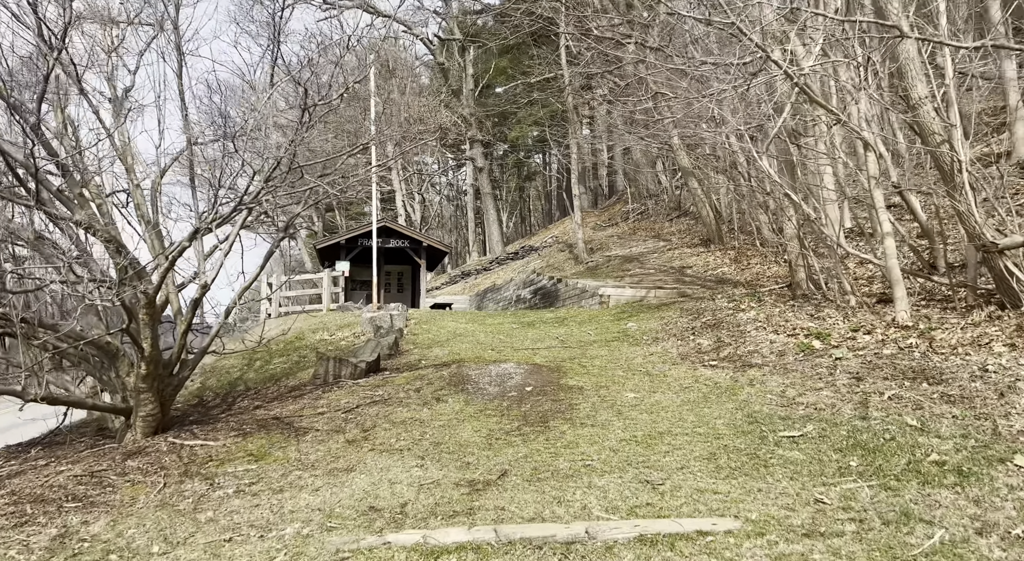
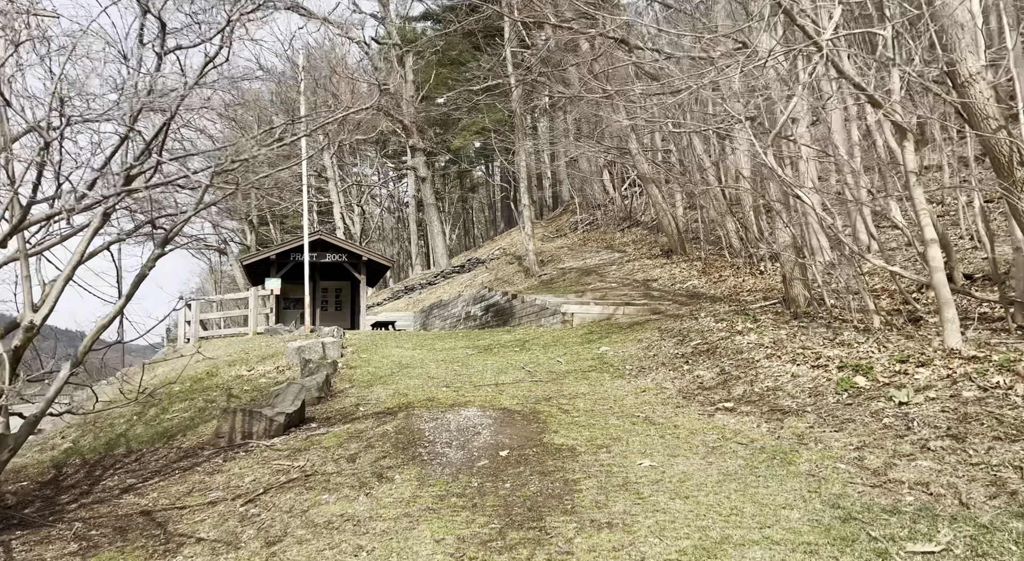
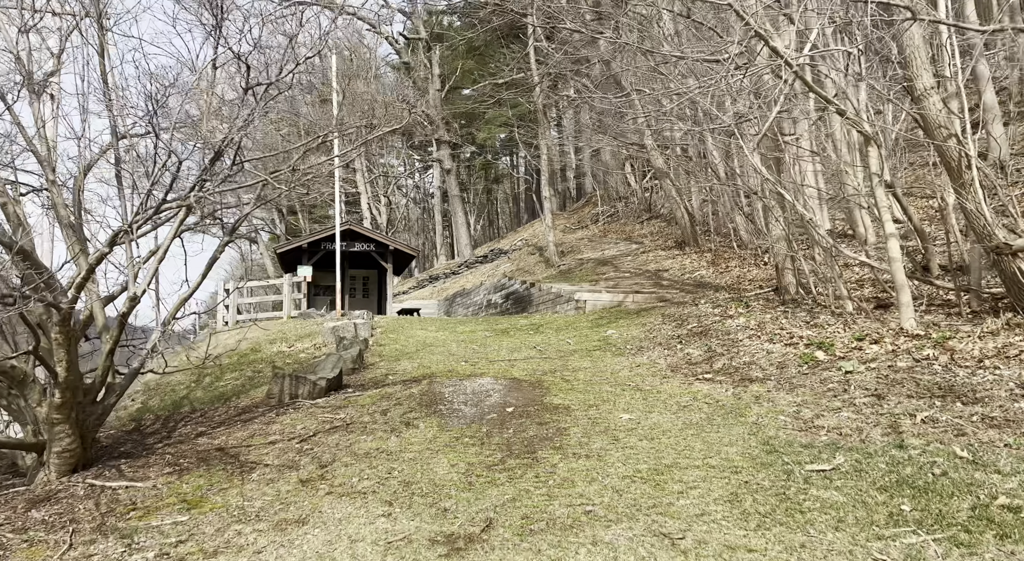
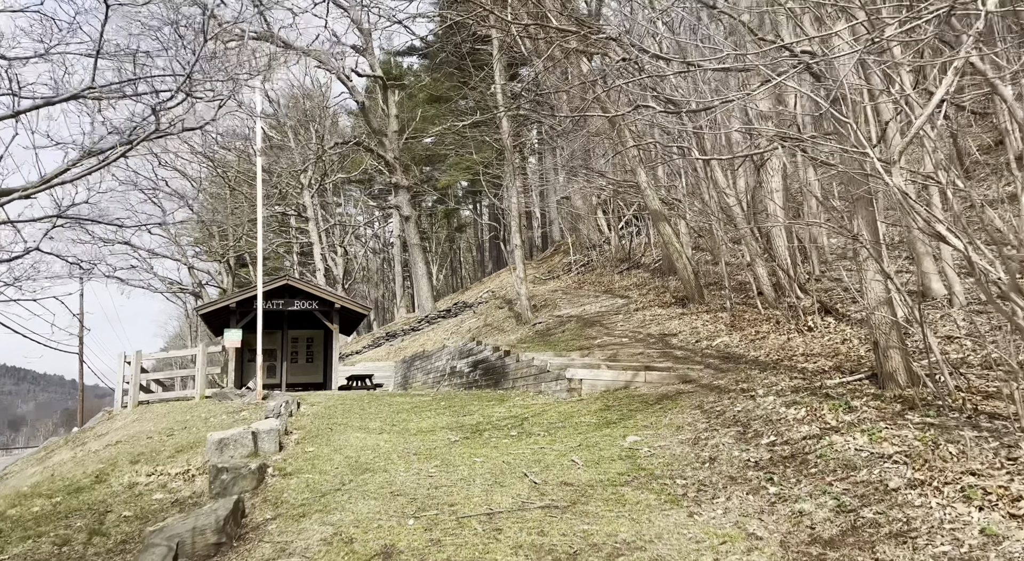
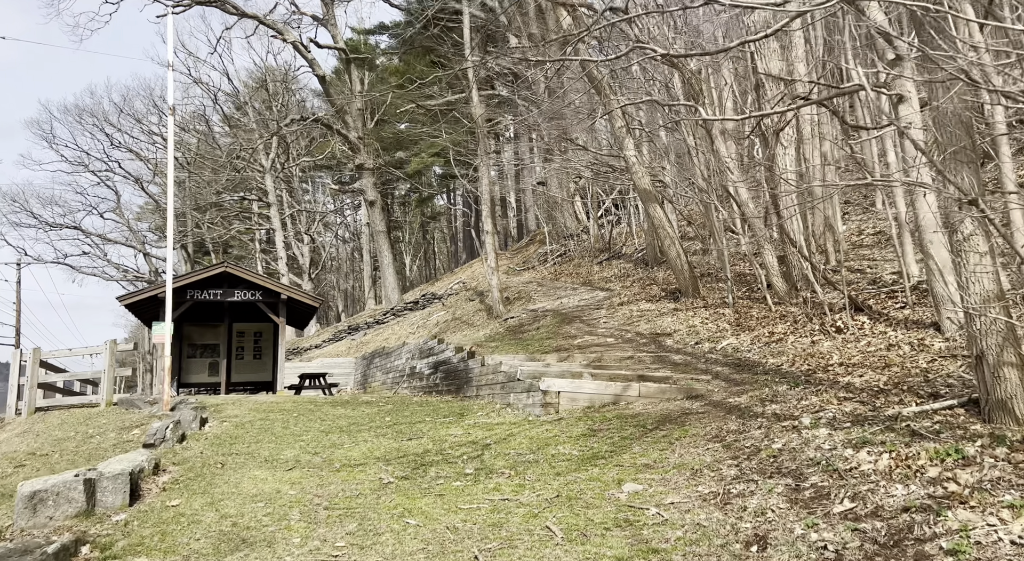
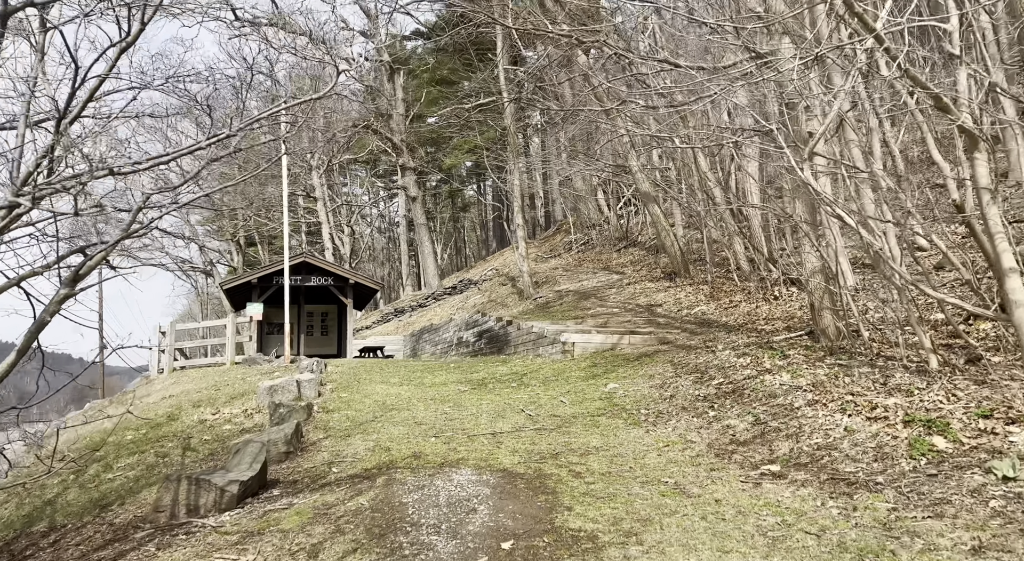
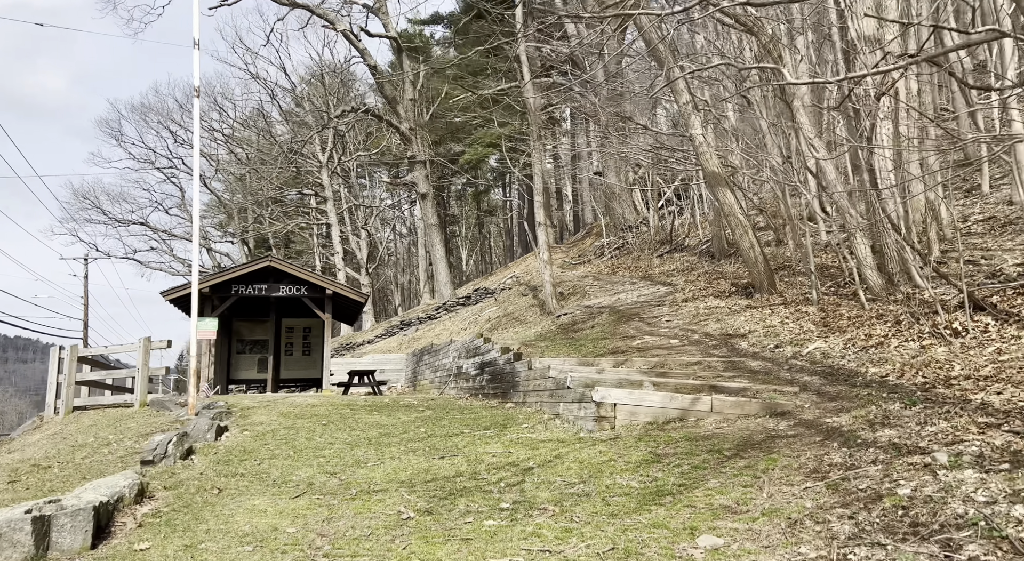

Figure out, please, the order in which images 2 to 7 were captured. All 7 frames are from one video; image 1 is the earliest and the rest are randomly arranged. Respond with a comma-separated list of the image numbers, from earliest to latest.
3, 2, 6, 4, 5, 7
